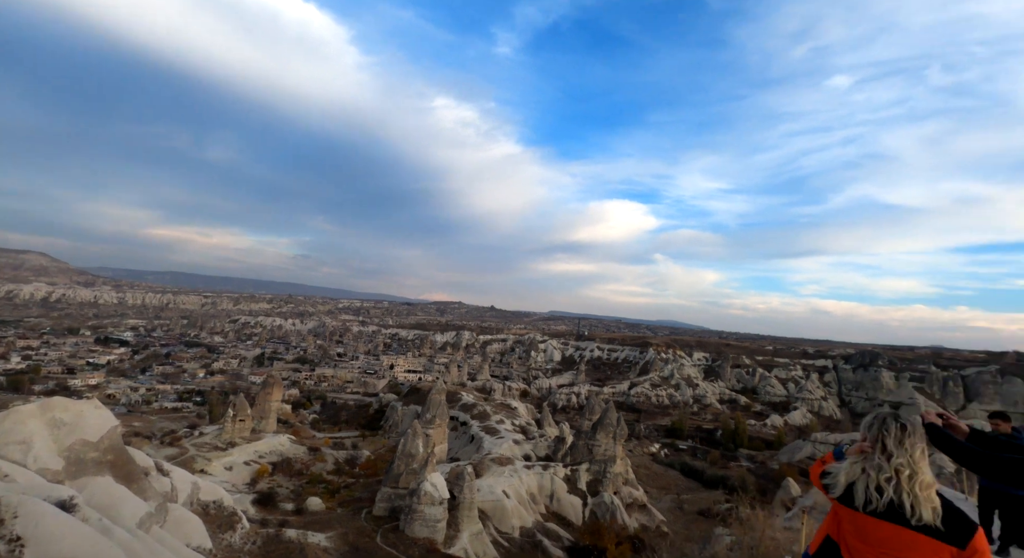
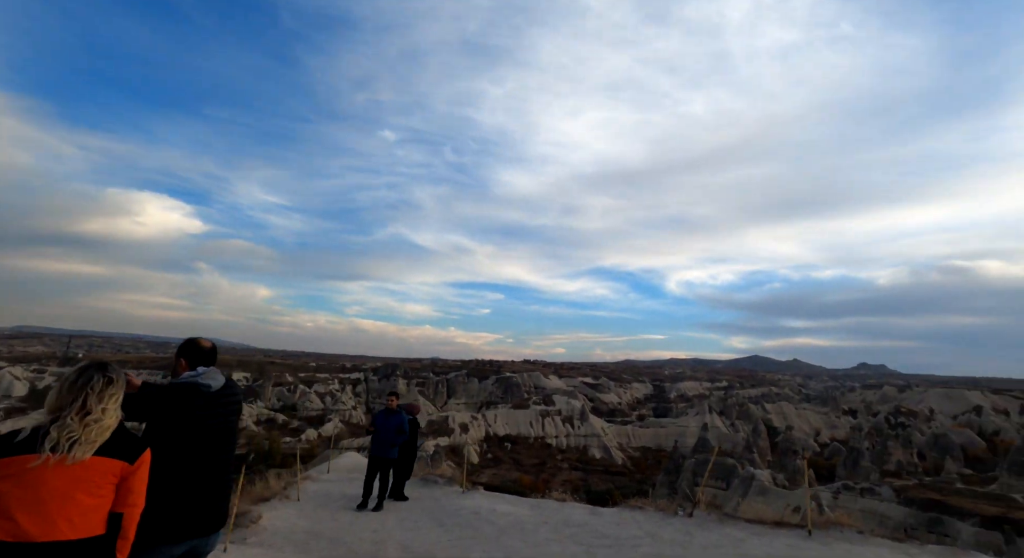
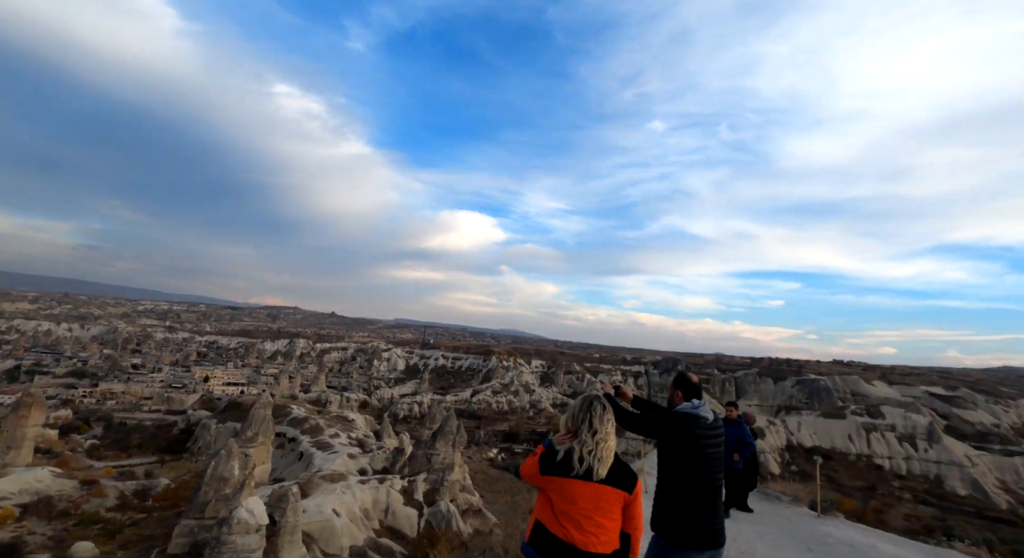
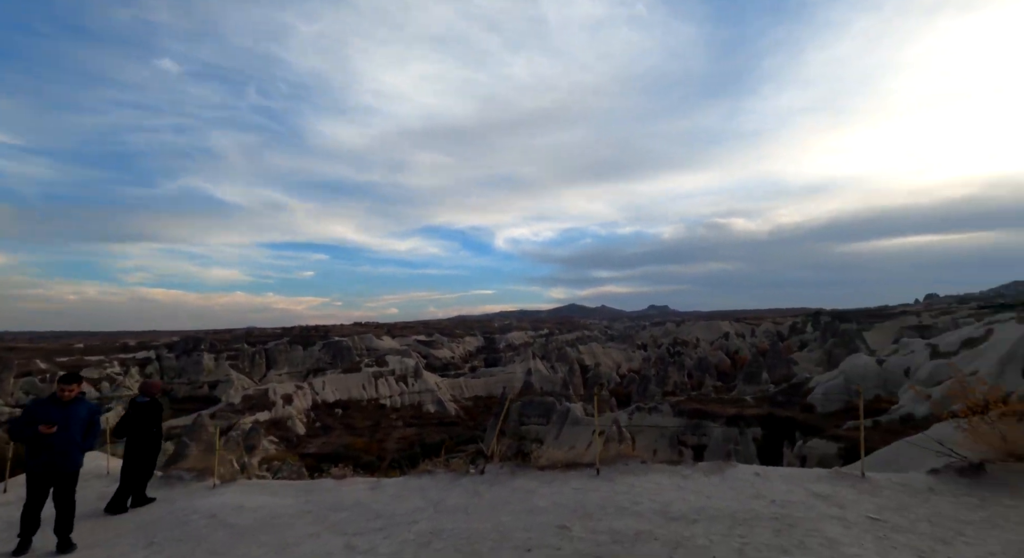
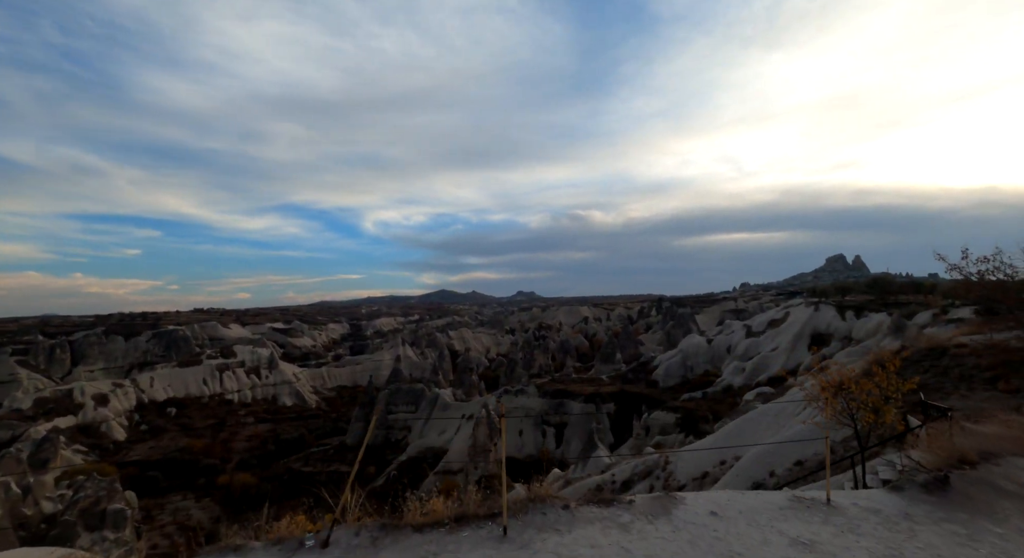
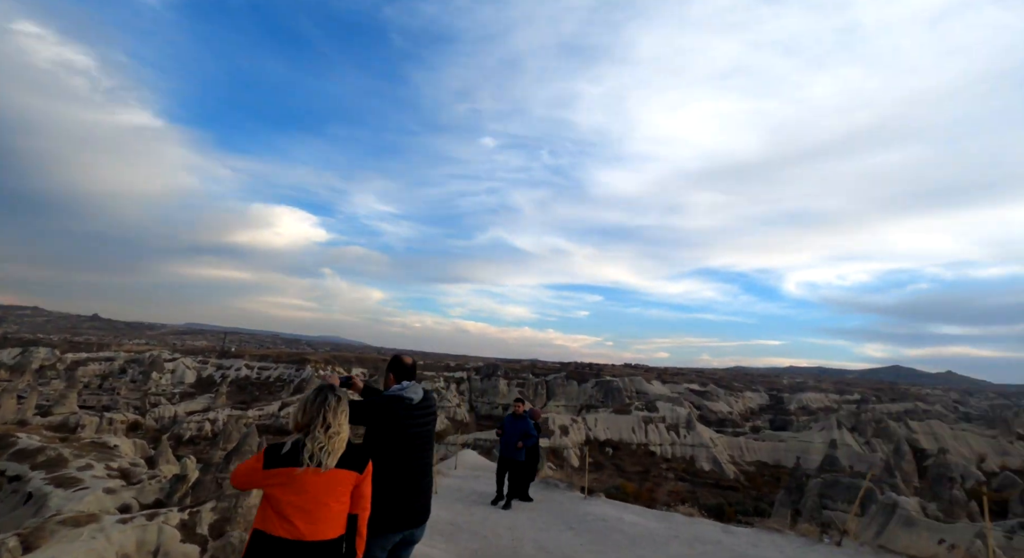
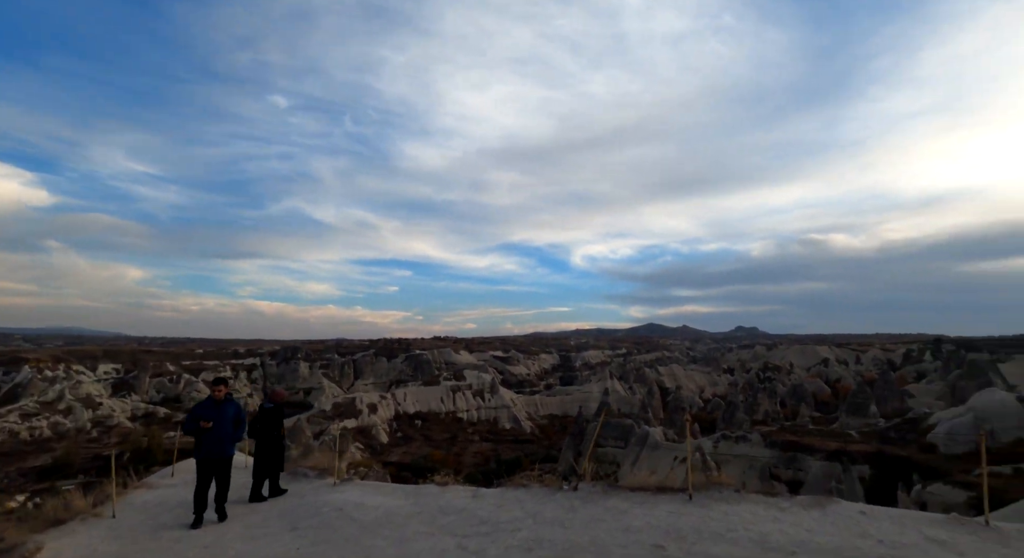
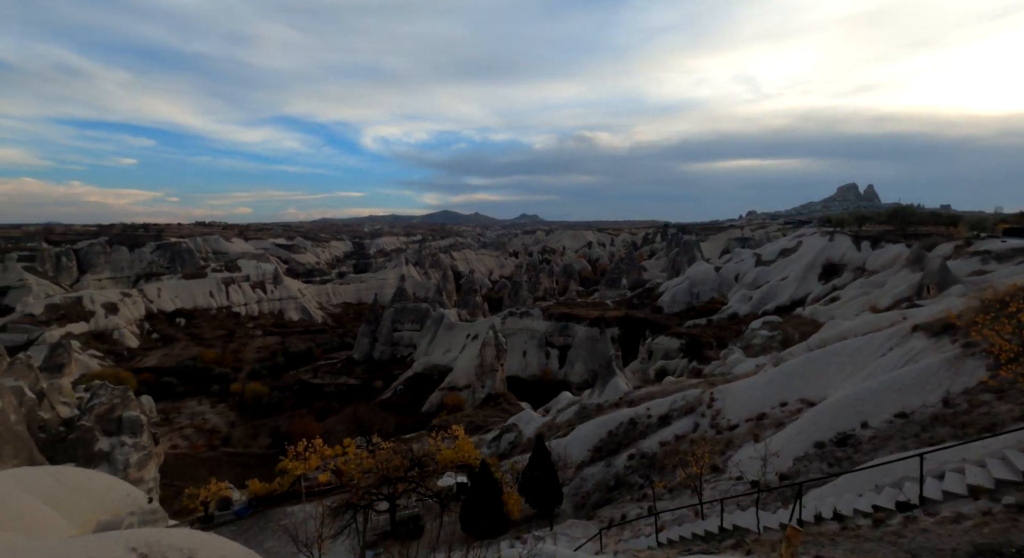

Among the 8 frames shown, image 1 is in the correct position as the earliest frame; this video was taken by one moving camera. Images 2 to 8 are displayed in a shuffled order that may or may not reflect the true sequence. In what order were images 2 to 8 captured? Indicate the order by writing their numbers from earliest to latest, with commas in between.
3, 6, 2, 7, 4, 5, 8
